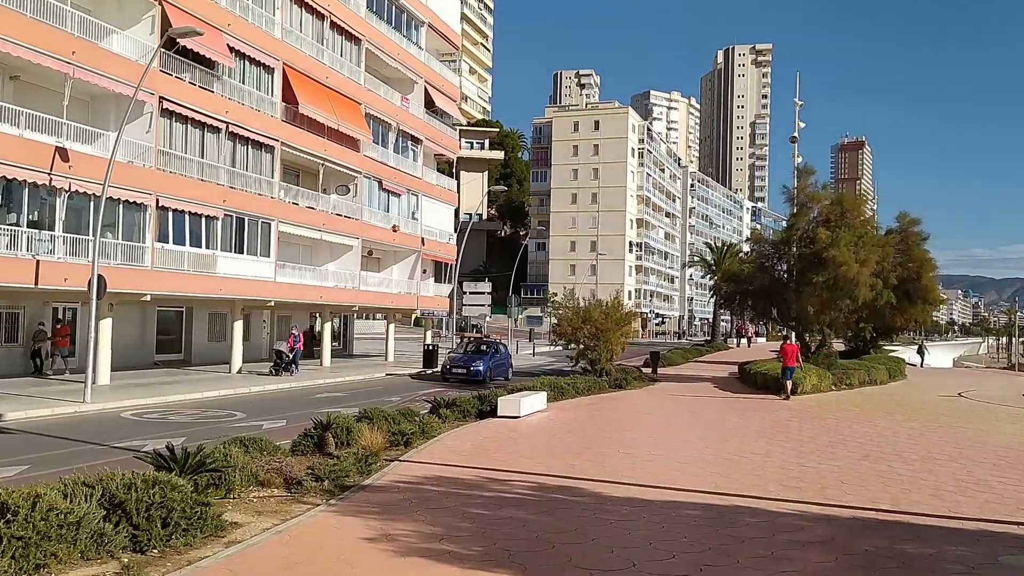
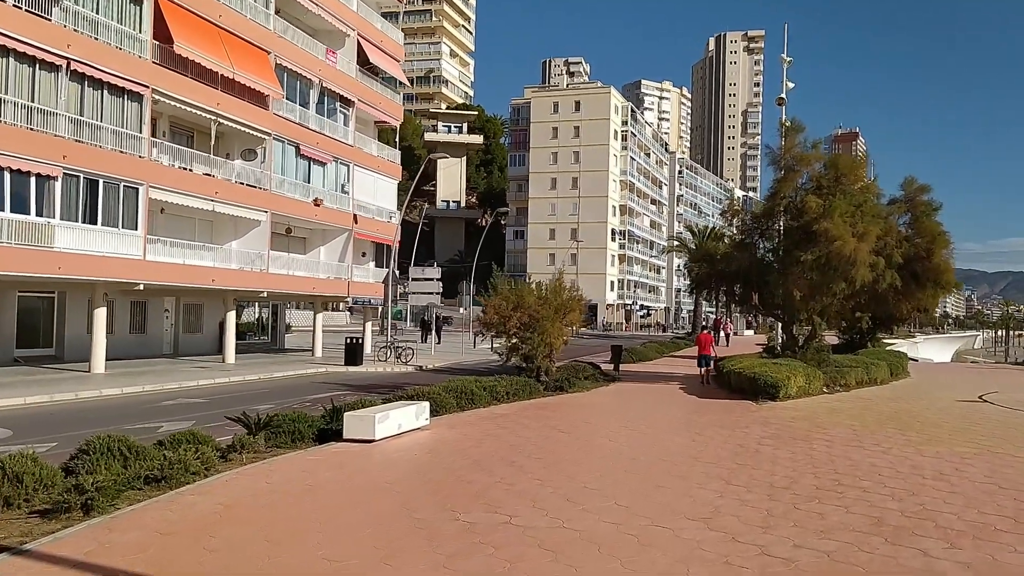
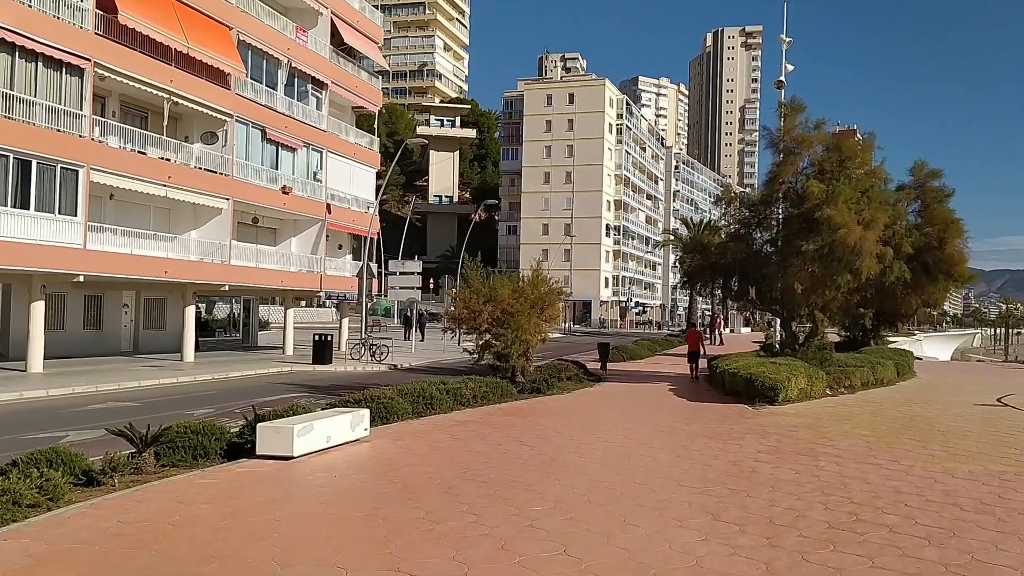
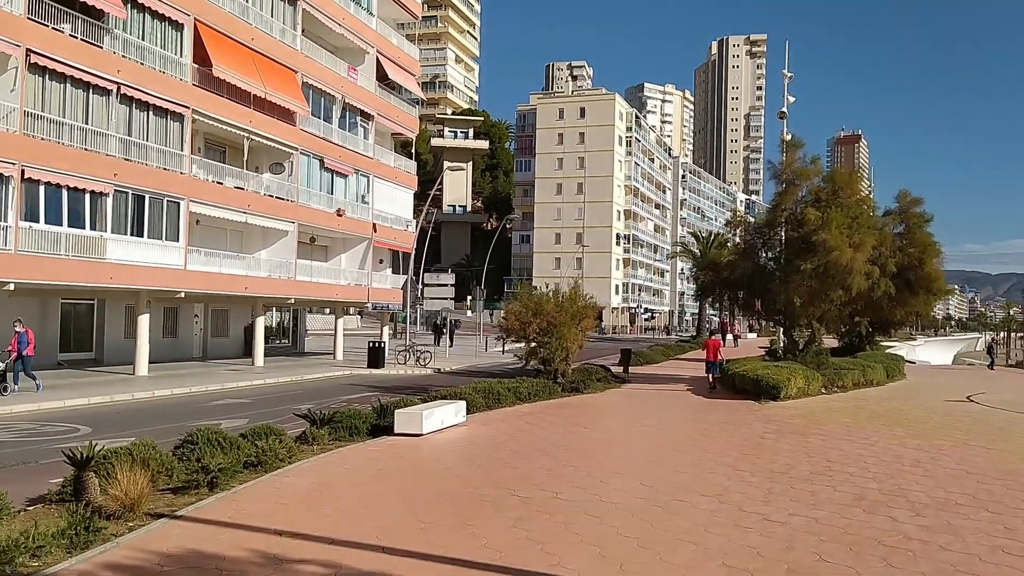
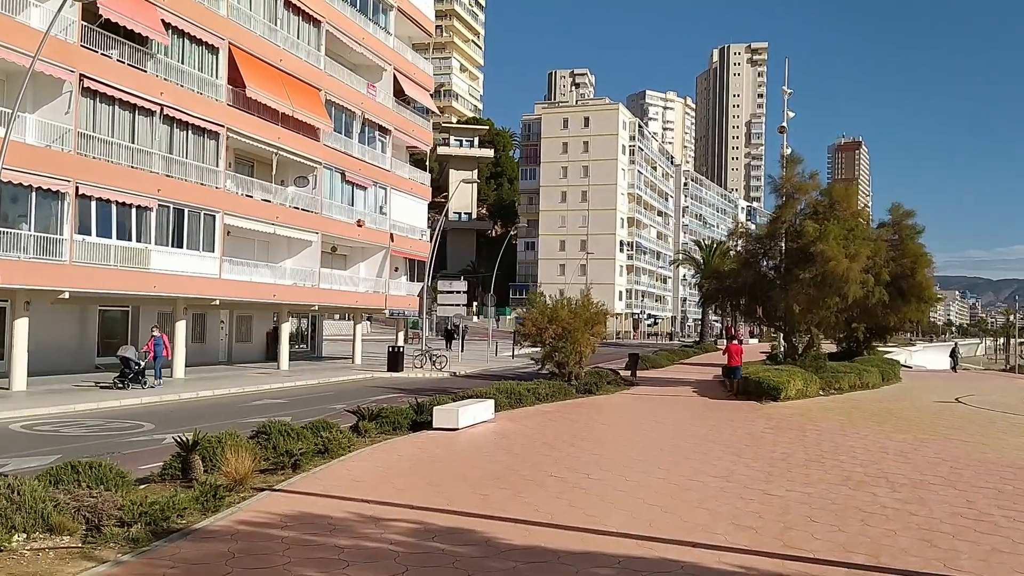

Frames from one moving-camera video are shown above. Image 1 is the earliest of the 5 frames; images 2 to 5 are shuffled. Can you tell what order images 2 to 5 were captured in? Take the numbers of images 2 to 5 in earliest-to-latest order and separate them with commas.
5, 4, 2, 3
